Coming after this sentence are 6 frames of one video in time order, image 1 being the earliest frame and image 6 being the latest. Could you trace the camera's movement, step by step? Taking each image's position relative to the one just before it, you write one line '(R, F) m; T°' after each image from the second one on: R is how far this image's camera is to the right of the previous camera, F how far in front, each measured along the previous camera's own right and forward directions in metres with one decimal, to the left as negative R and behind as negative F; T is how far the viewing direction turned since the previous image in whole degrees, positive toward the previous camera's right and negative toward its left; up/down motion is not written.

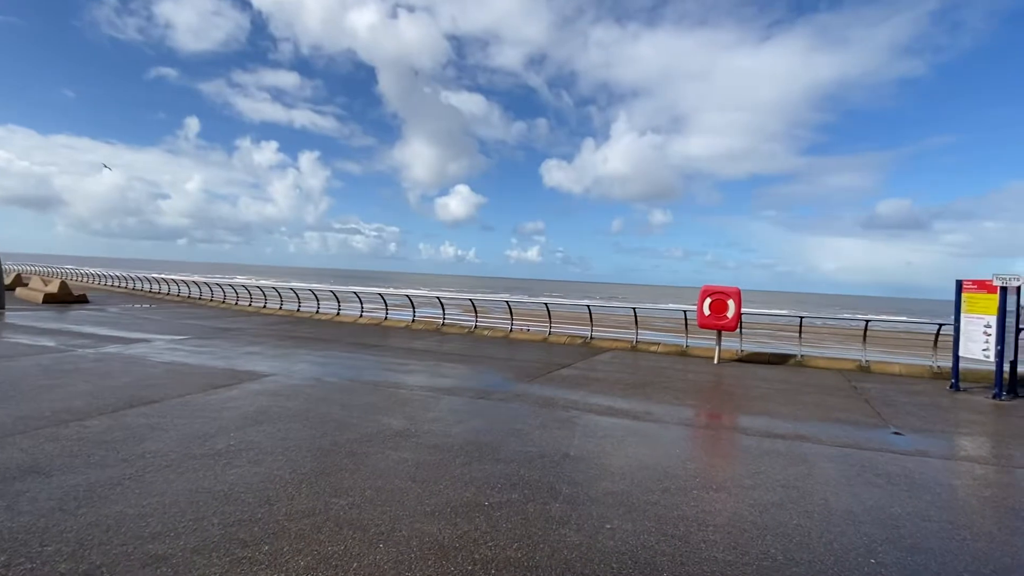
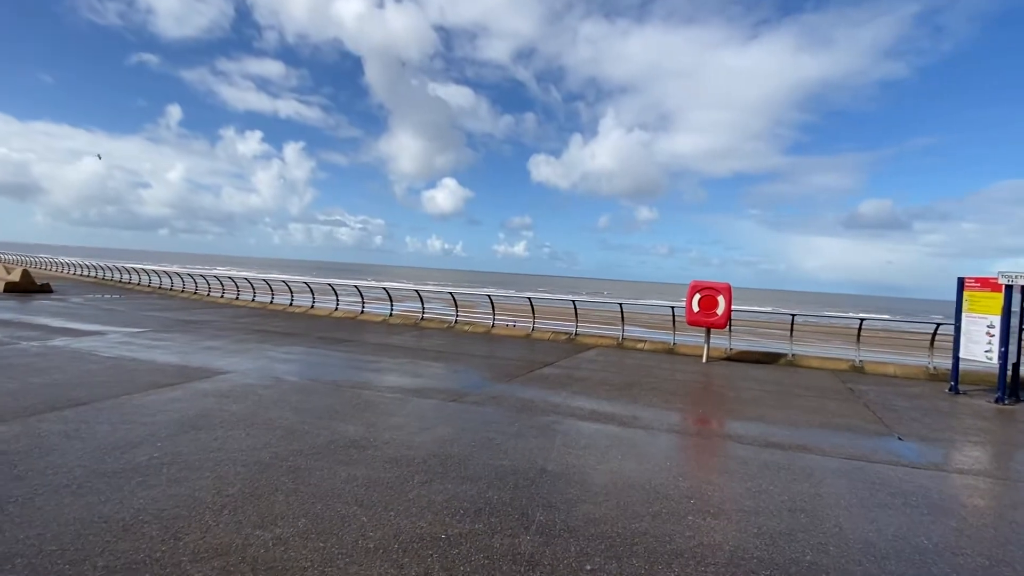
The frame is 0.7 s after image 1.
(+0.1, +0.6) m; +1°
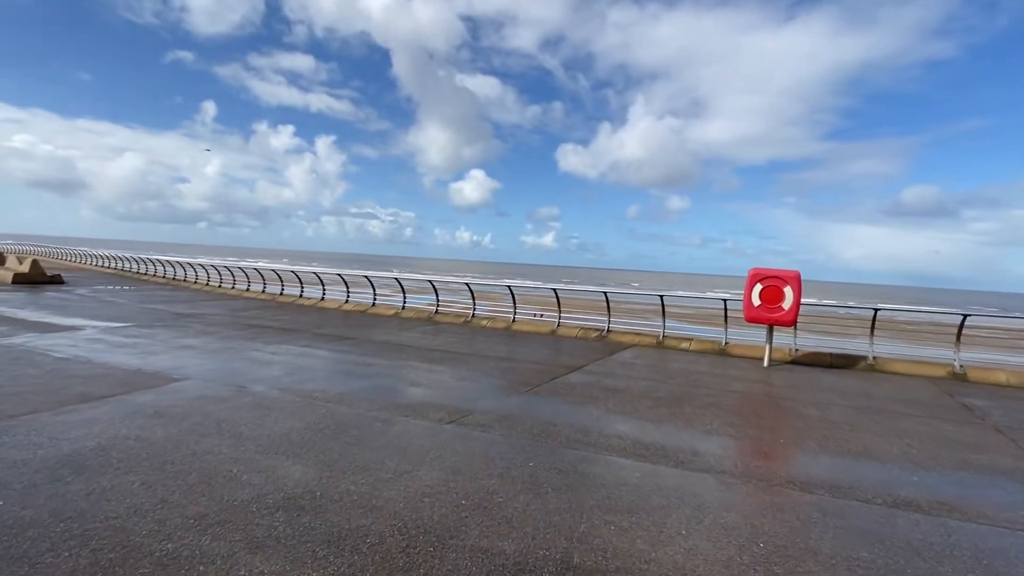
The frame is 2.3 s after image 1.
(+0.1, +1.6) m; -3°
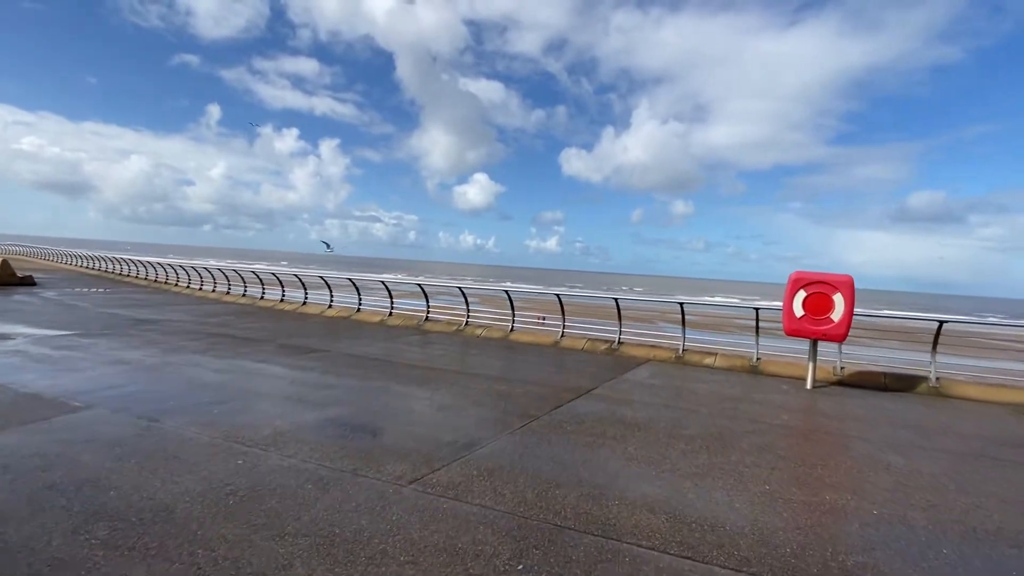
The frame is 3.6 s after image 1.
(+0.1, +1.4) m; 0°
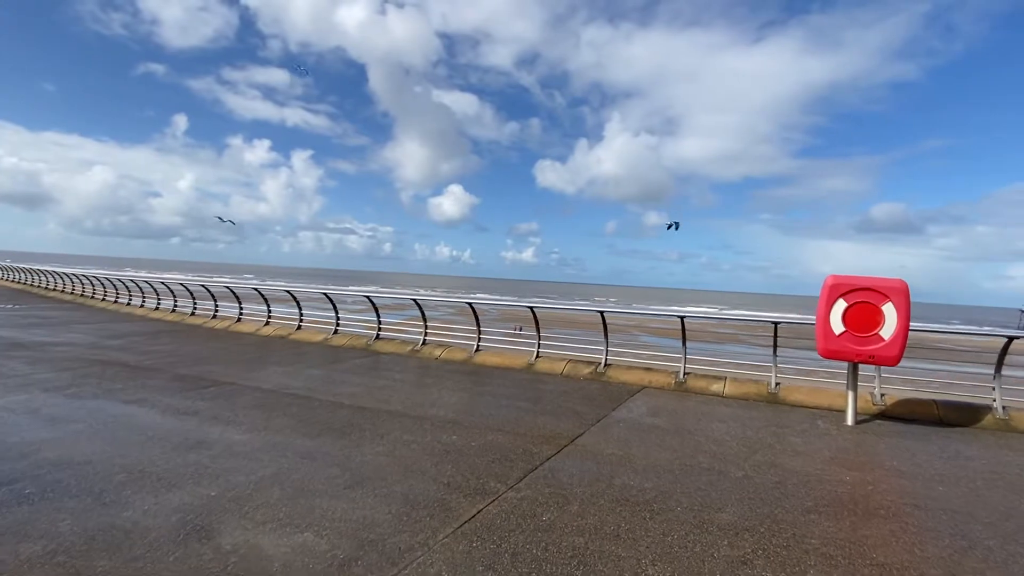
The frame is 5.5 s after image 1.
(+0.2, +1.8) m; +3°
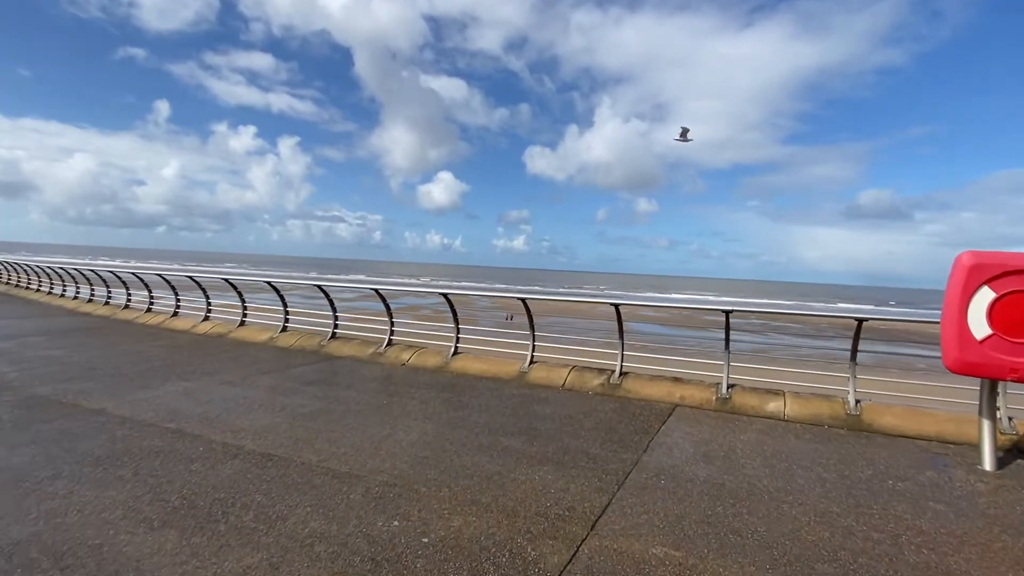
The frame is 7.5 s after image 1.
(+0.1, +2.0) m; +1°
